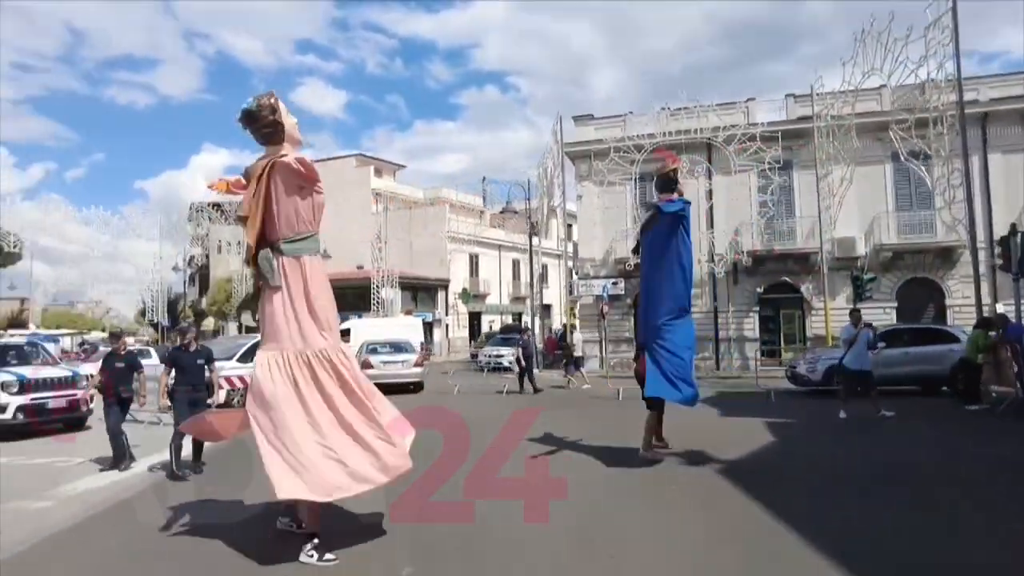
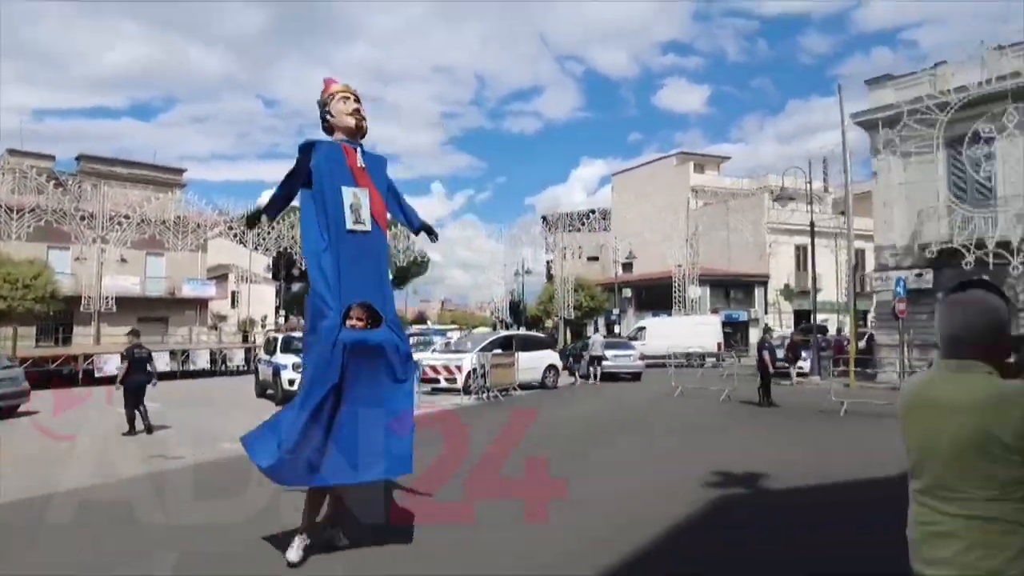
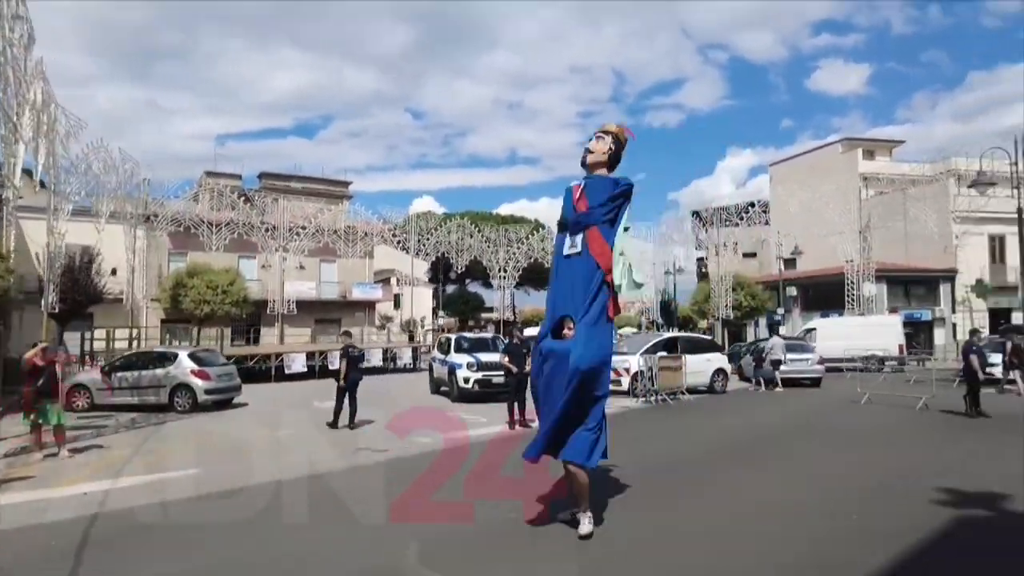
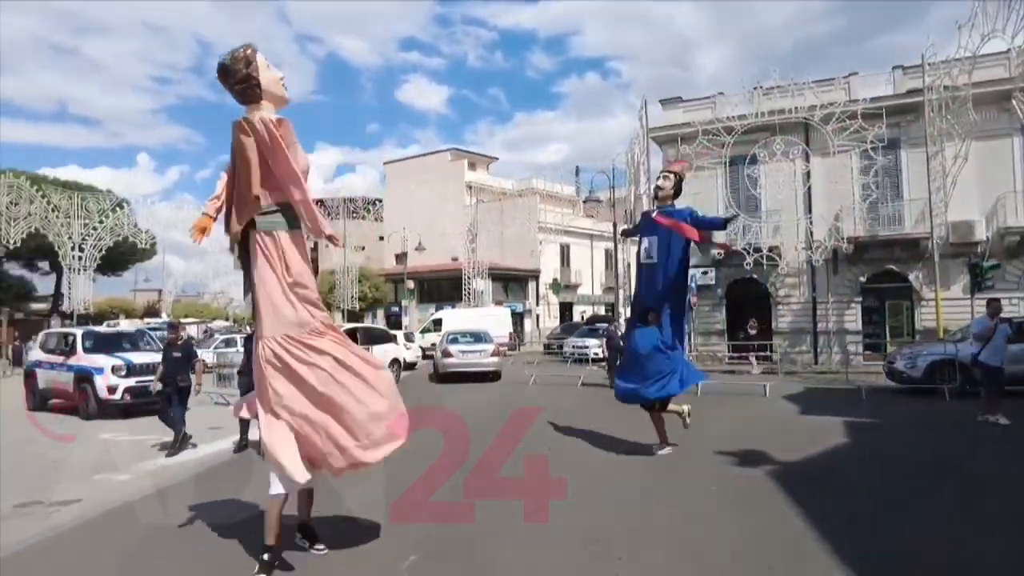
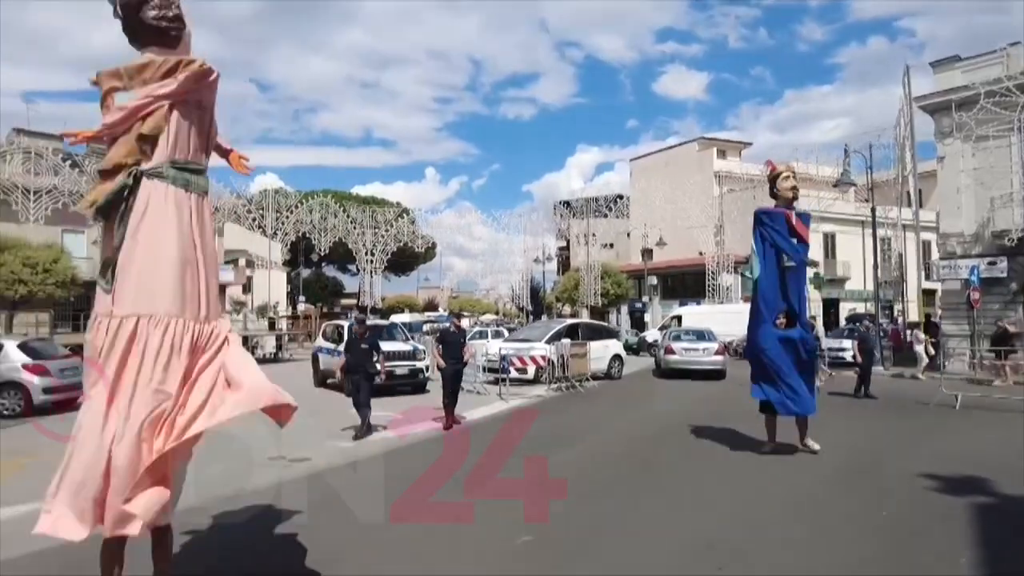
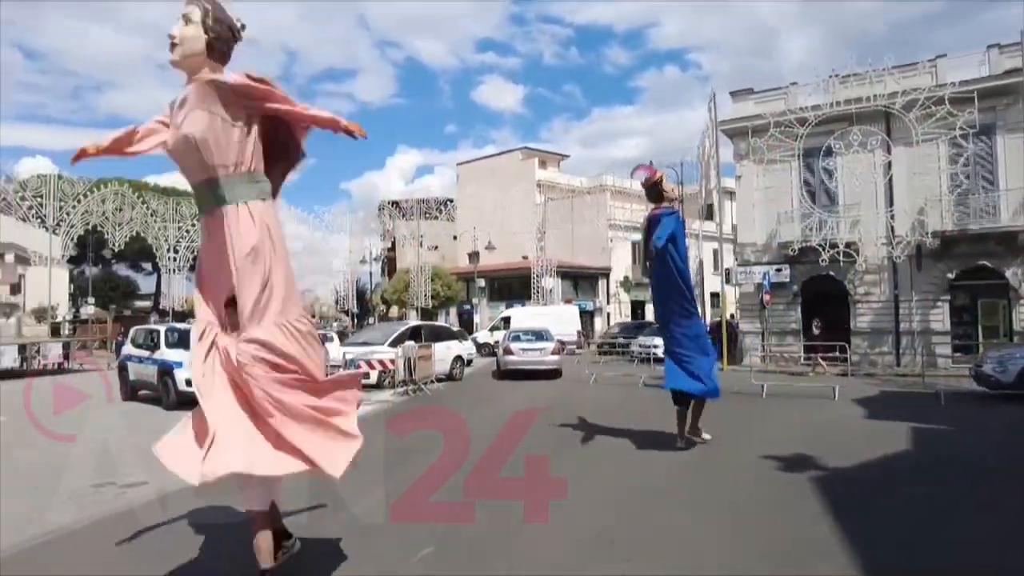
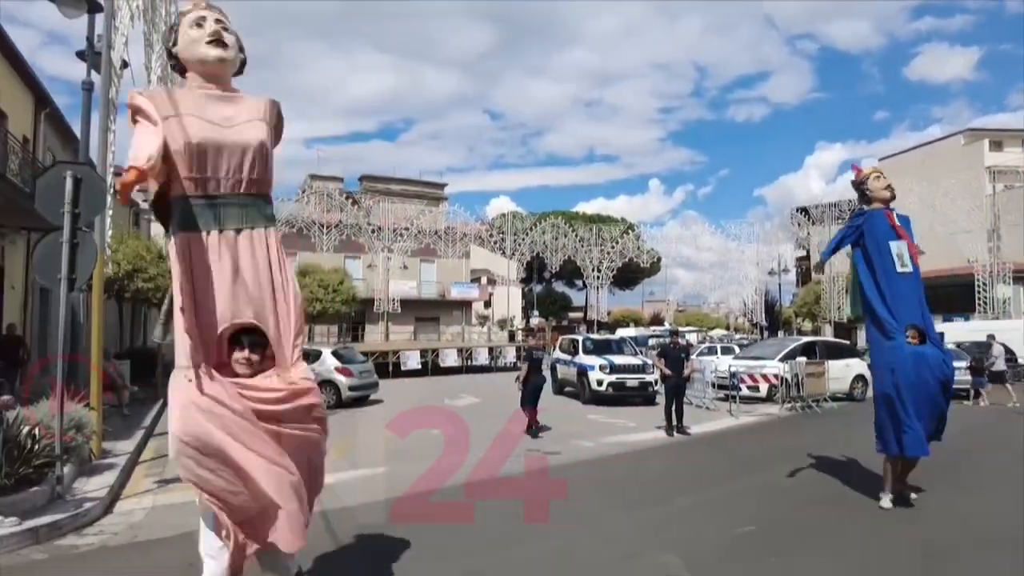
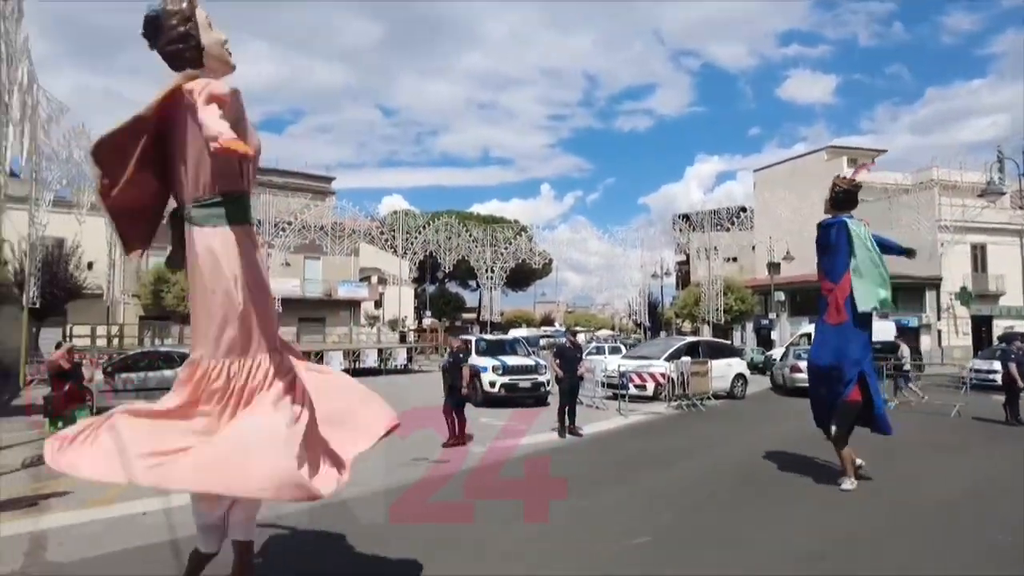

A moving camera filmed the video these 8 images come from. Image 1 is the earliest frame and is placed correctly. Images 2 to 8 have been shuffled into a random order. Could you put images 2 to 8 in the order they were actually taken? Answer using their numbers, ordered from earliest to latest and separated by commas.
4, 6, 5, 8, 7, 3, 2
